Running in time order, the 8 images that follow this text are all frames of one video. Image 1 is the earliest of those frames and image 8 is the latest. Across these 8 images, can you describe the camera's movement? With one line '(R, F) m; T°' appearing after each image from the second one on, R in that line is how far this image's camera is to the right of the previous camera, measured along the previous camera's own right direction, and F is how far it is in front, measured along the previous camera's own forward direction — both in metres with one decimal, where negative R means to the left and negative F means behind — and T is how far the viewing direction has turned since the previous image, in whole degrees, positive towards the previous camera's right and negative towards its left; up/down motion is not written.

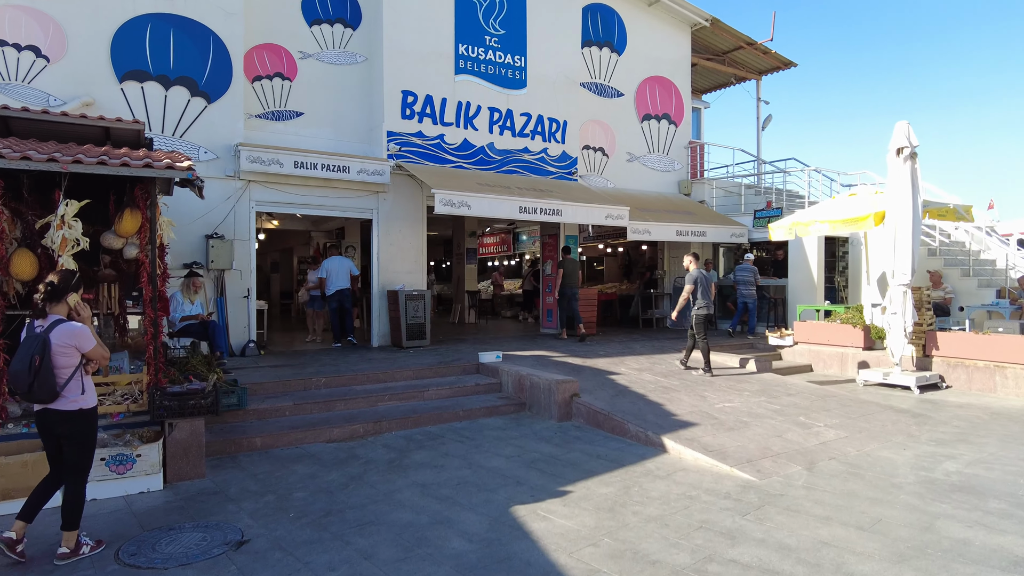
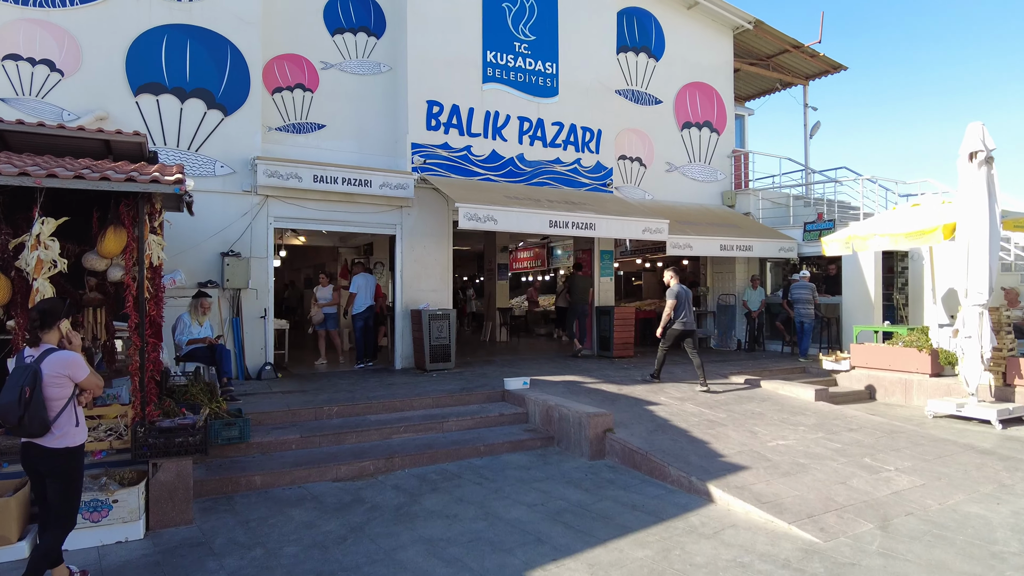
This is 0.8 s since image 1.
(+0.1, +0.7) m; -3°
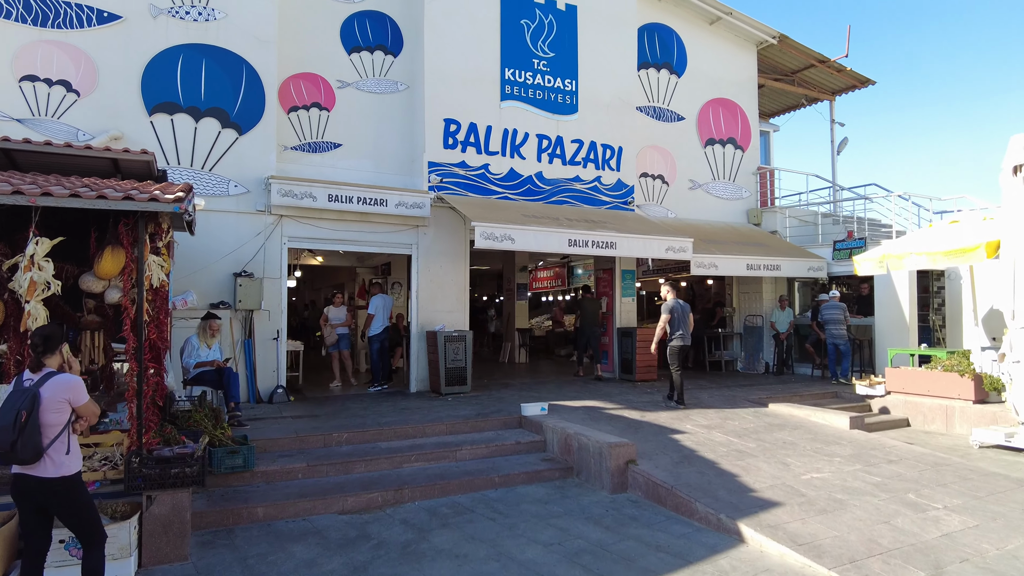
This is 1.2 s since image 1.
(+0.1, +0.3) m; -2°
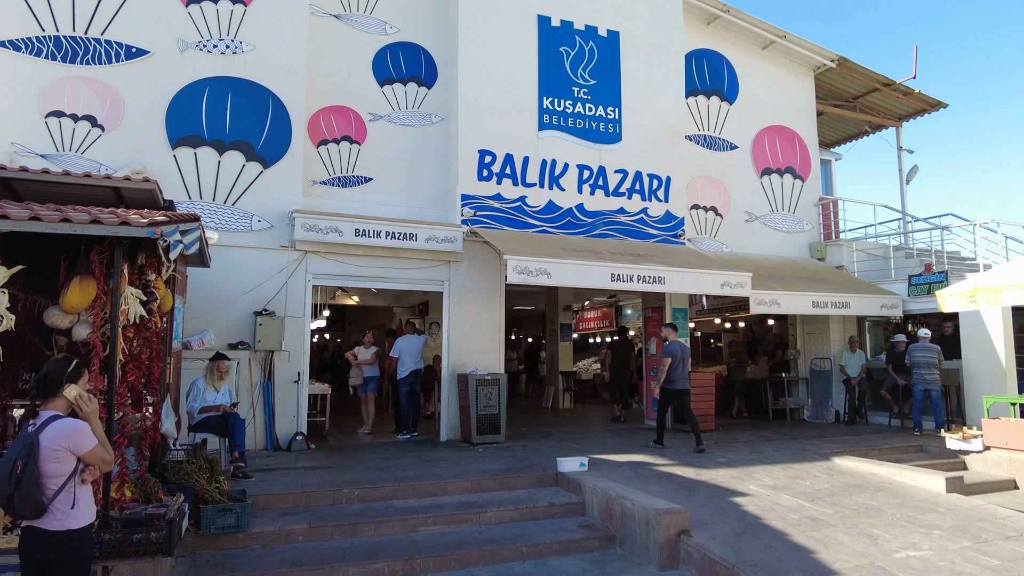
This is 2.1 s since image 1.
(+0.2, +0.8) m; -5°
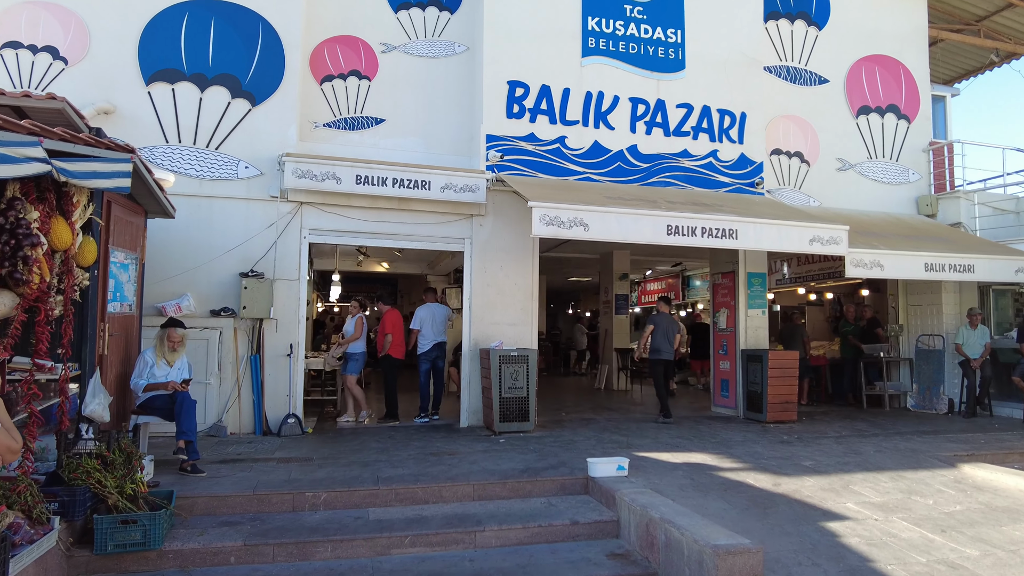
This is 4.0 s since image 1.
(+0.4, +1.6) m; -6°
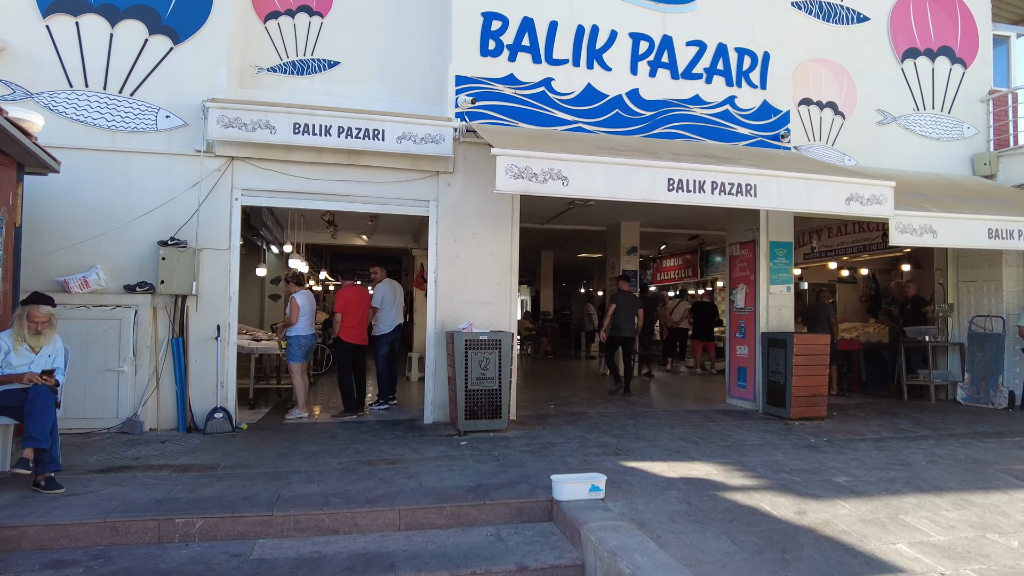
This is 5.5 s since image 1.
(+0.5, +1.3) m; -2°
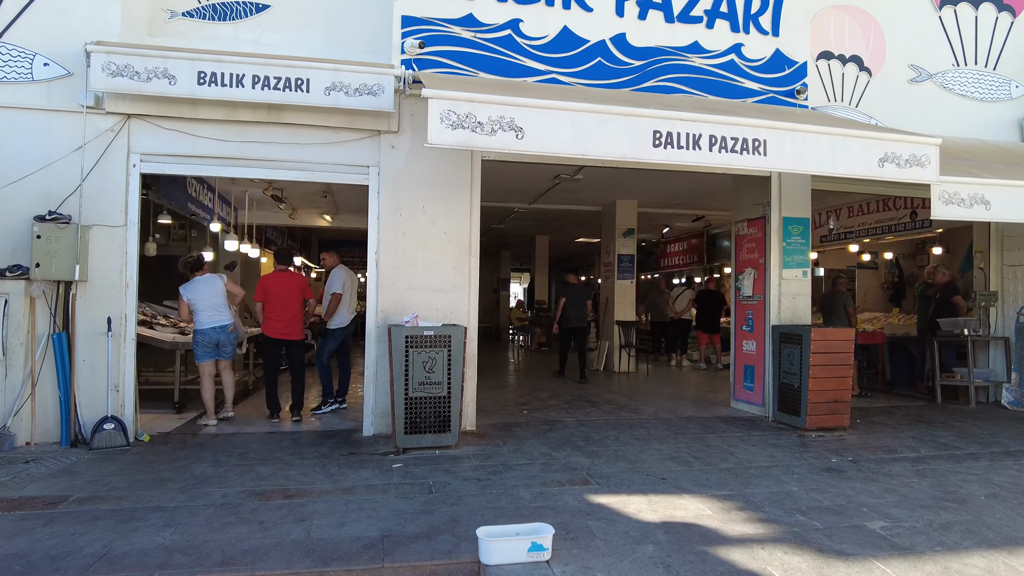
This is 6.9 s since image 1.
(+0.5, +1.2) m; -1°
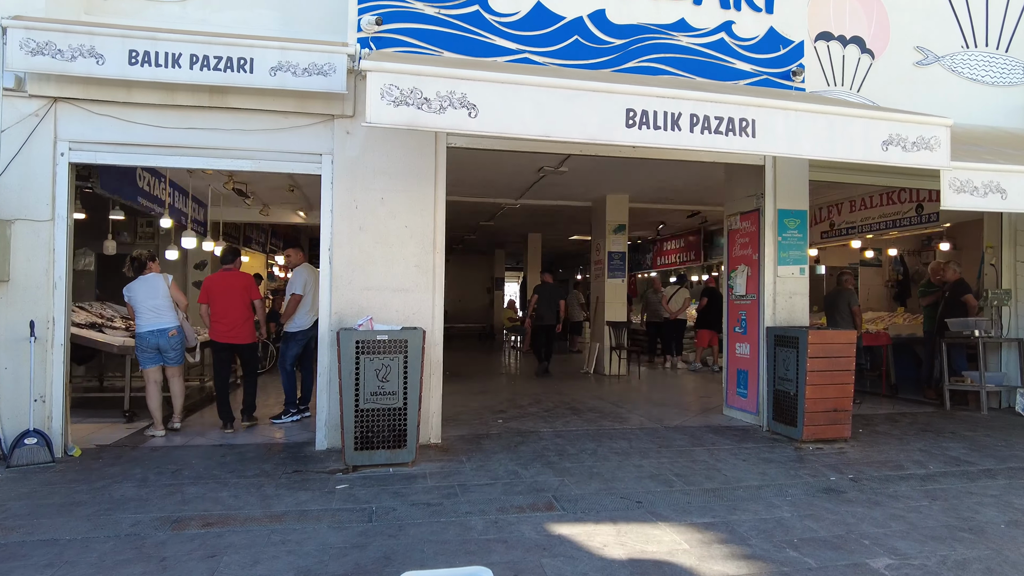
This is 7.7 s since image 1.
(+0.3, +0.5) m; 0°
